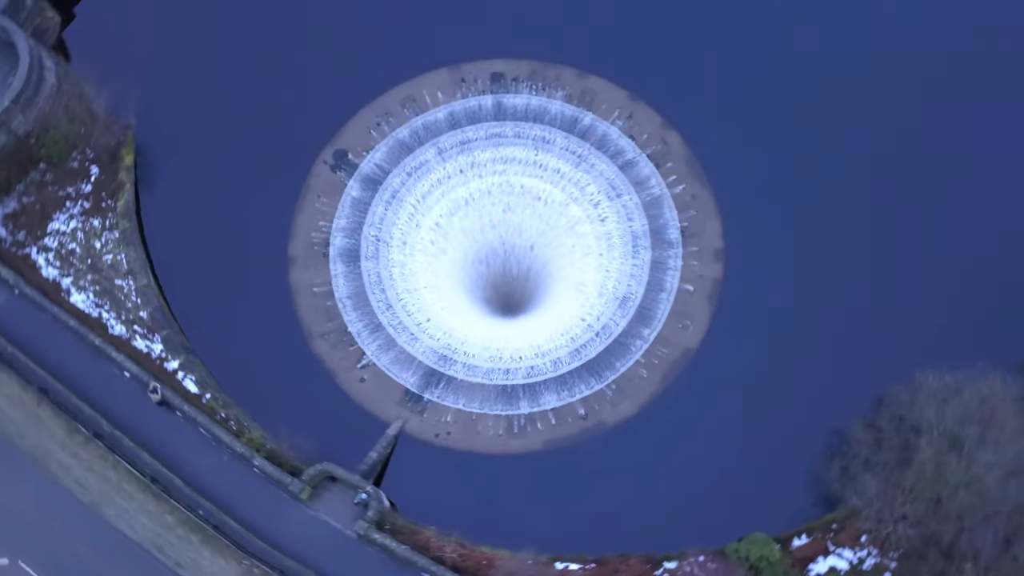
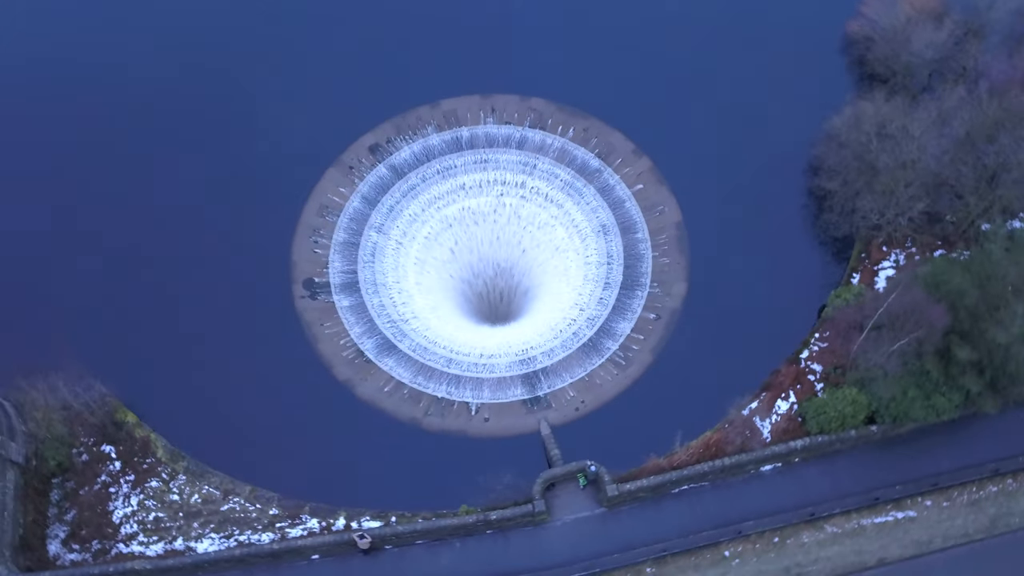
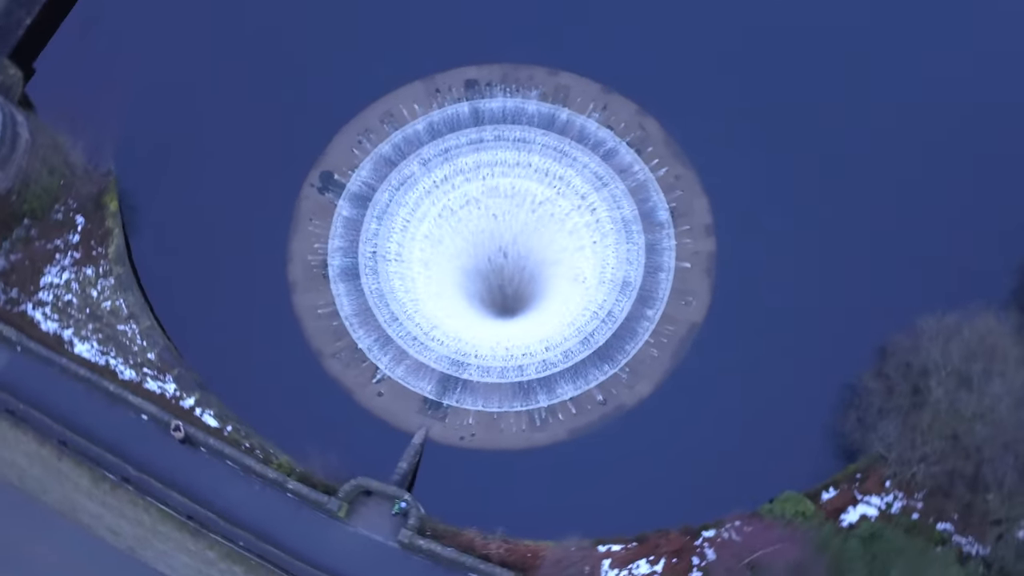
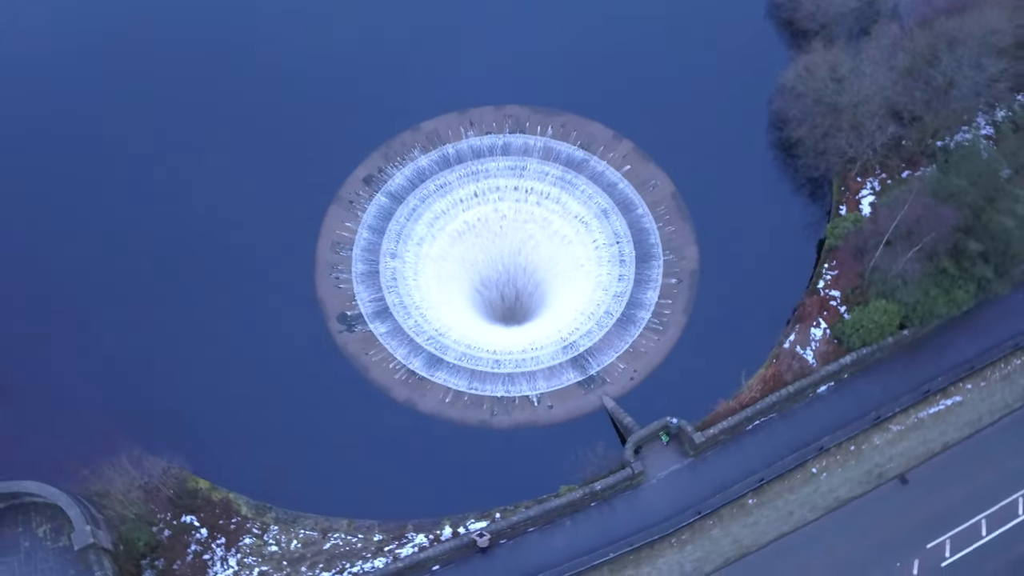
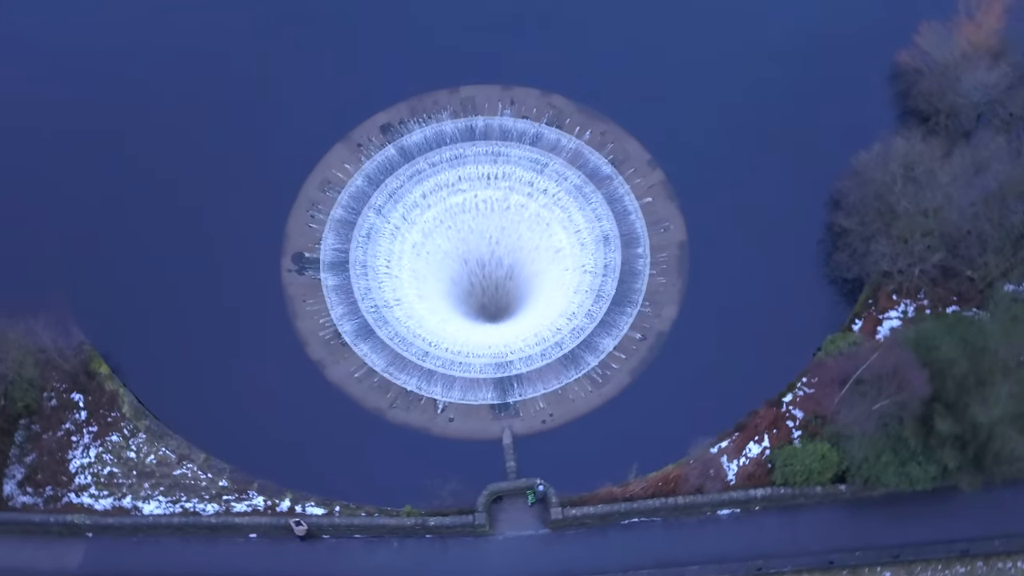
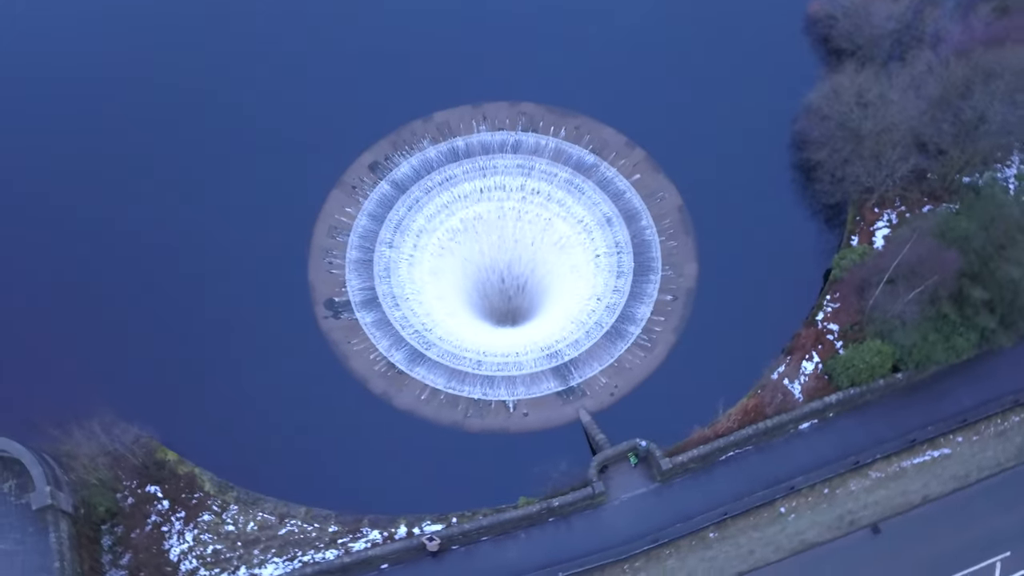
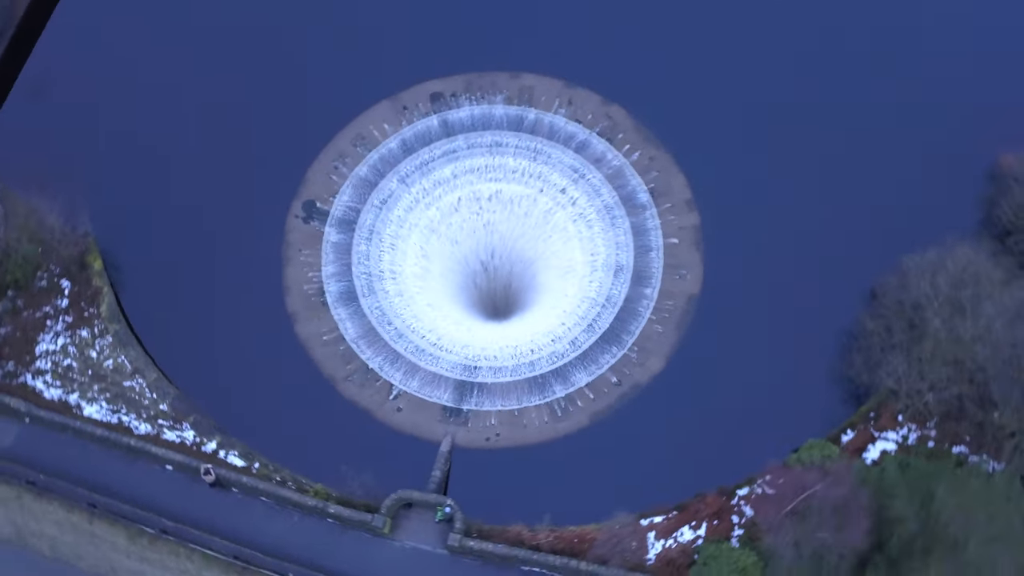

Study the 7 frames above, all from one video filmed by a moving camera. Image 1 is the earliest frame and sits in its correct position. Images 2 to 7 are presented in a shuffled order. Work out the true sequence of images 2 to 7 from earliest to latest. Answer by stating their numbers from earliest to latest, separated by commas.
3, 7, 5, 2, 6, 4
